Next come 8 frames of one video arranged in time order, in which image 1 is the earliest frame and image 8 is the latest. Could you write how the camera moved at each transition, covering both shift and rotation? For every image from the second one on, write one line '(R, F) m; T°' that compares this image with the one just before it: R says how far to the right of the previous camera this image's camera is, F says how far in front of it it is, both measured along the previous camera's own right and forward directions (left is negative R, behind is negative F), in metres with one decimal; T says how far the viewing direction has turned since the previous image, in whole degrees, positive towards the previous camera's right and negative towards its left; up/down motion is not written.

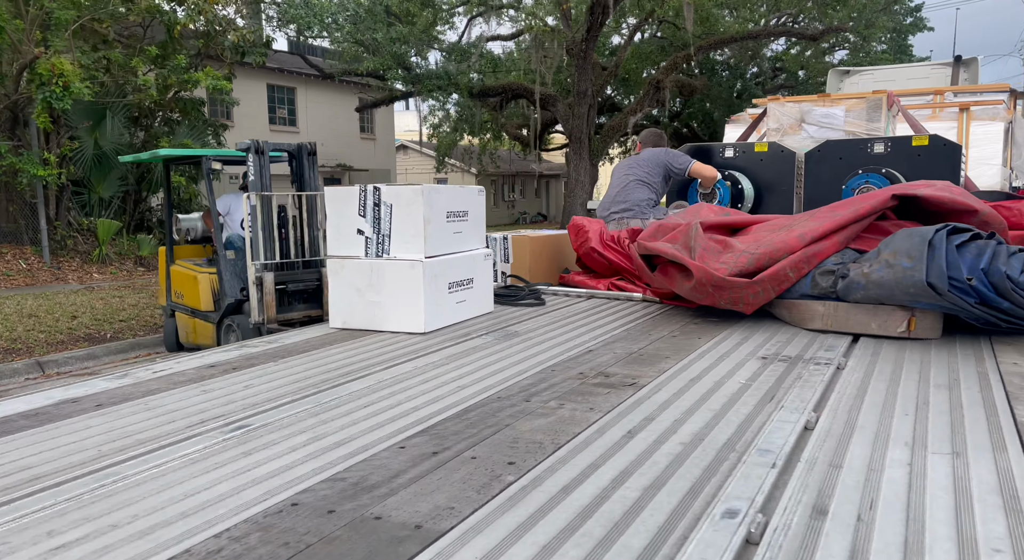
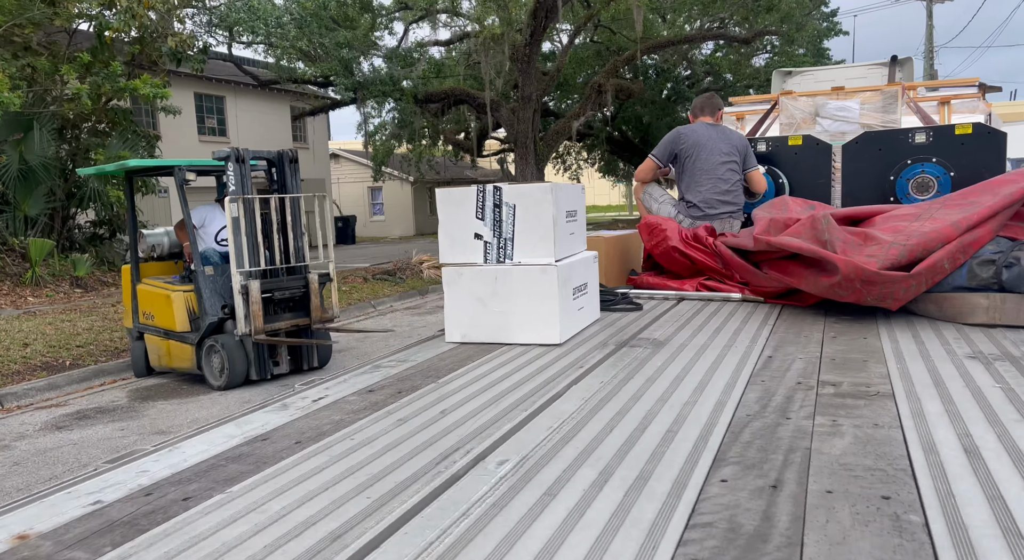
(-0.6, +0.3) m; +5°
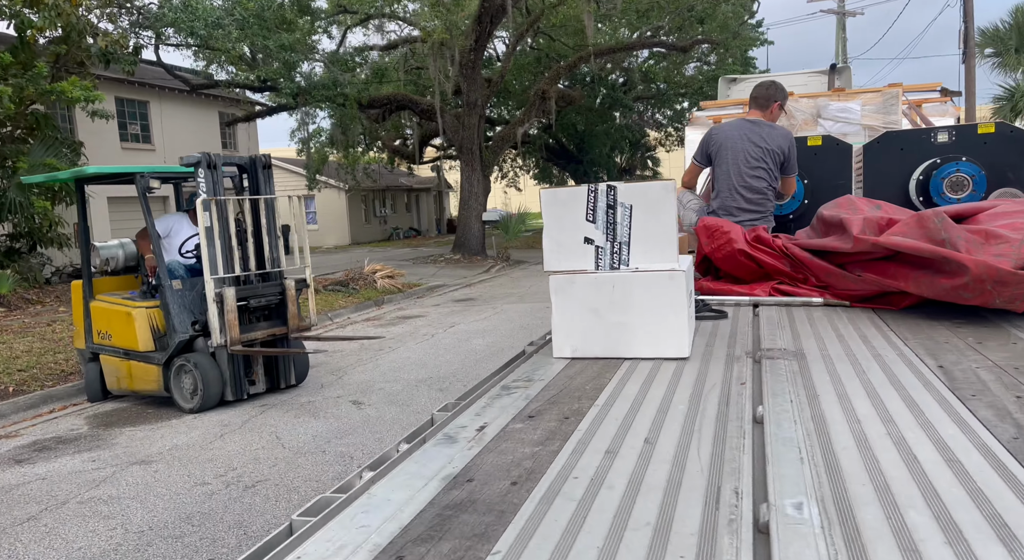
(-0.5, +0.3) m; +5°
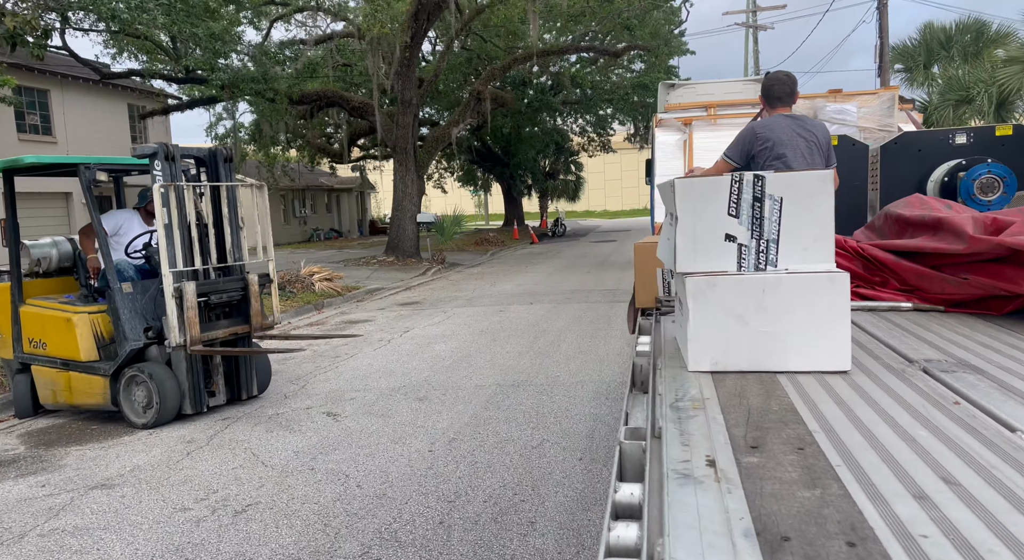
(-0.6, +0.3) m; +6°
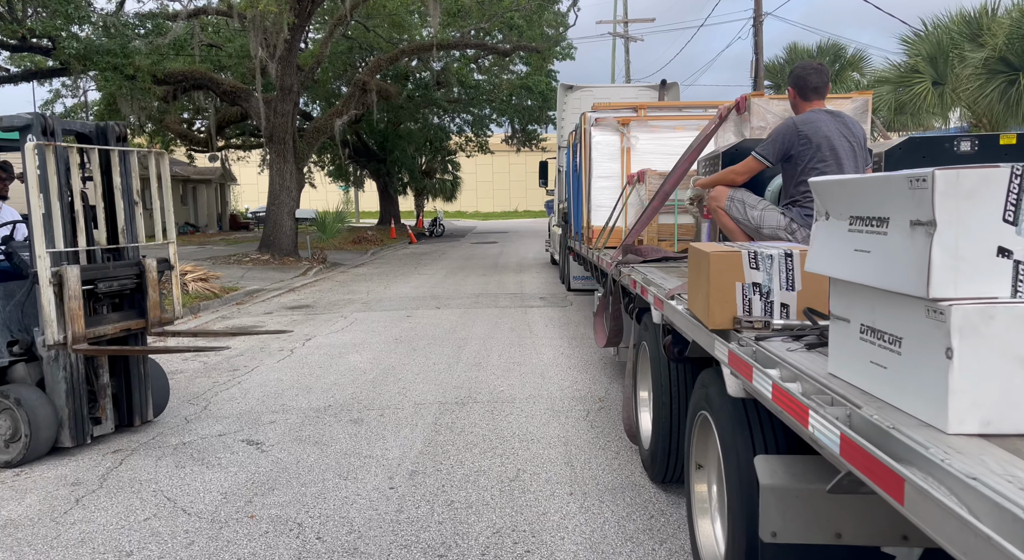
(-0.7, +0.7) m; +11°
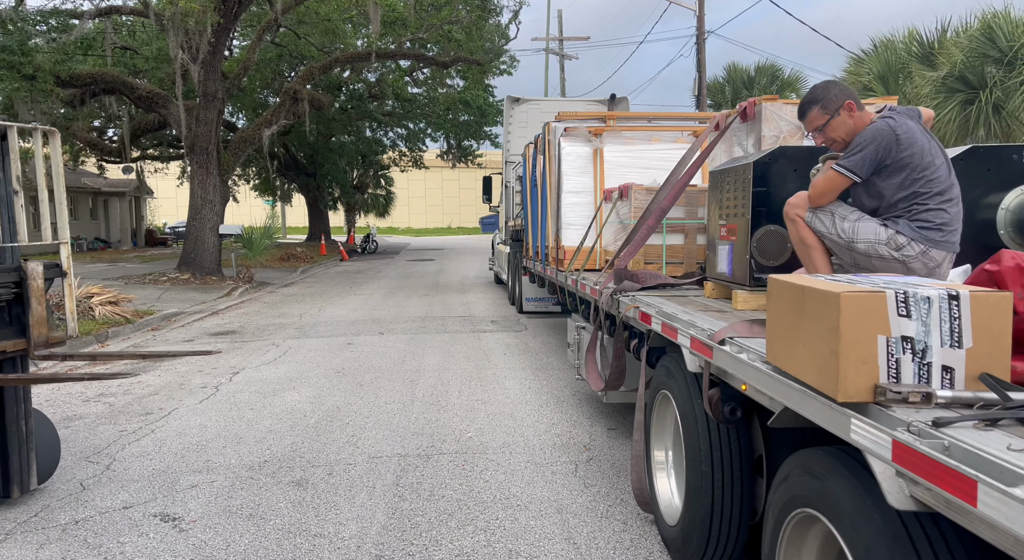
(-0.3, +0.9) m; +6°
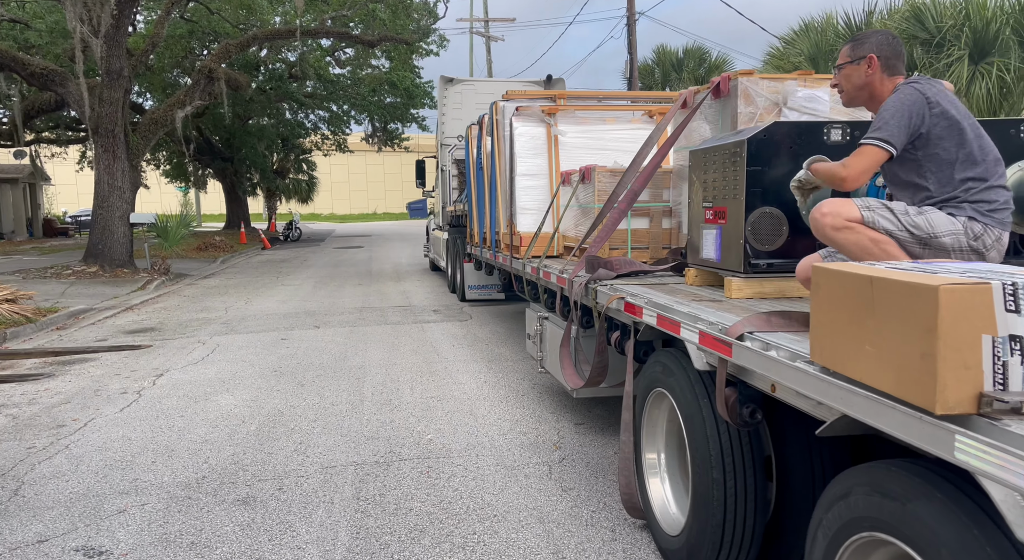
(-0.3, +0.4) m; +6°
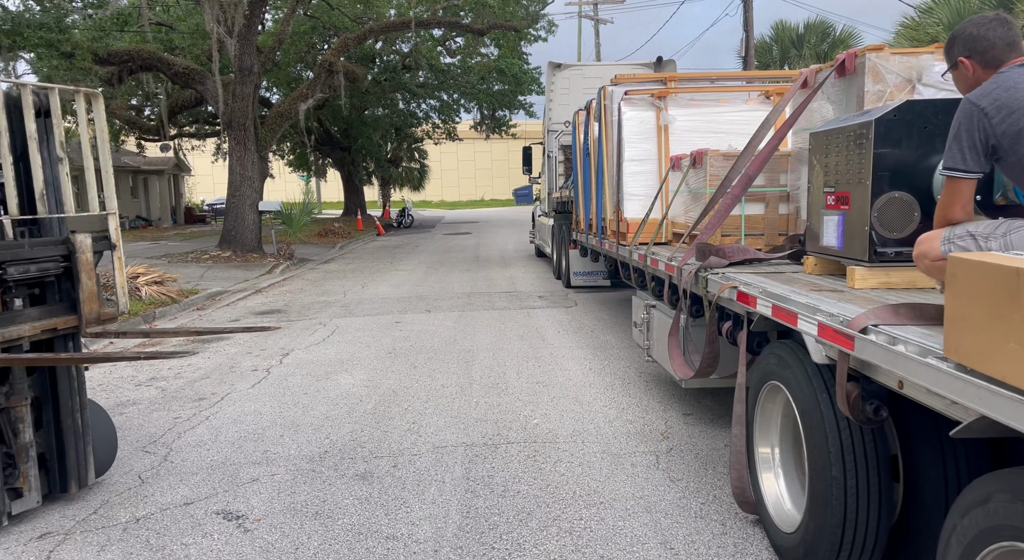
(0.0, 0.0) m; -9°
